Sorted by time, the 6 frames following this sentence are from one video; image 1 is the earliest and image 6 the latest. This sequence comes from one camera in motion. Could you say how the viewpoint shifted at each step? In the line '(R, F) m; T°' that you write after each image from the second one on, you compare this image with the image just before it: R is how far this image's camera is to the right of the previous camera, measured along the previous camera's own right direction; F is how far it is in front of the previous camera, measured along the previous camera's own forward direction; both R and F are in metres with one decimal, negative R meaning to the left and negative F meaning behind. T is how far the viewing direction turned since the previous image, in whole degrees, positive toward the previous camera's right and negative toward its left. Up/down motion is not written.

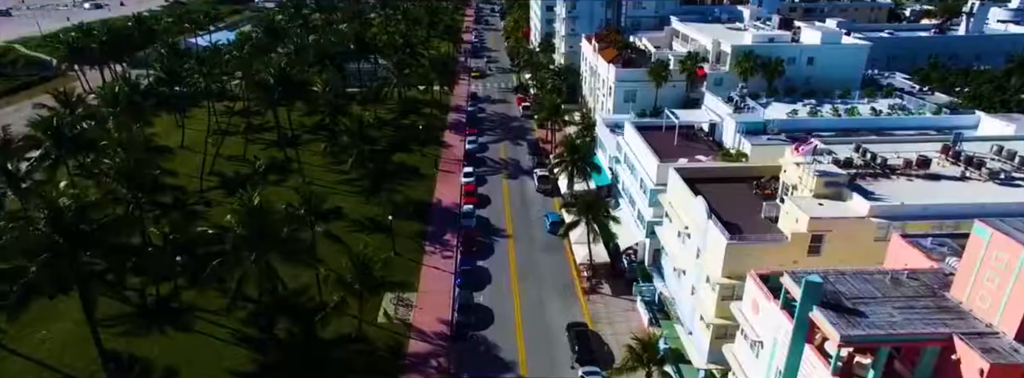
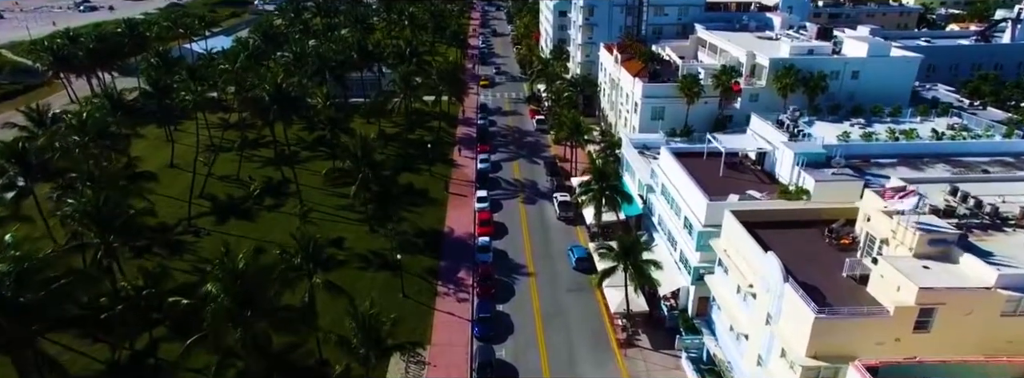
(-1.6, +5.6) m; 0°
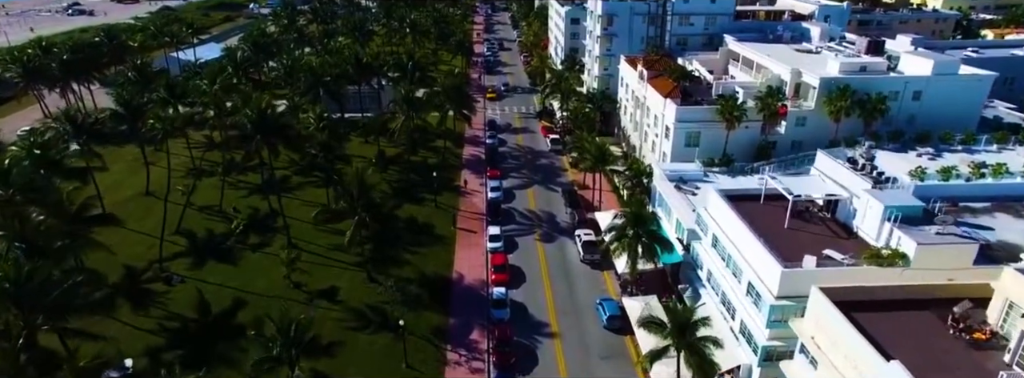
(-1.4, +7.1) m; 0°
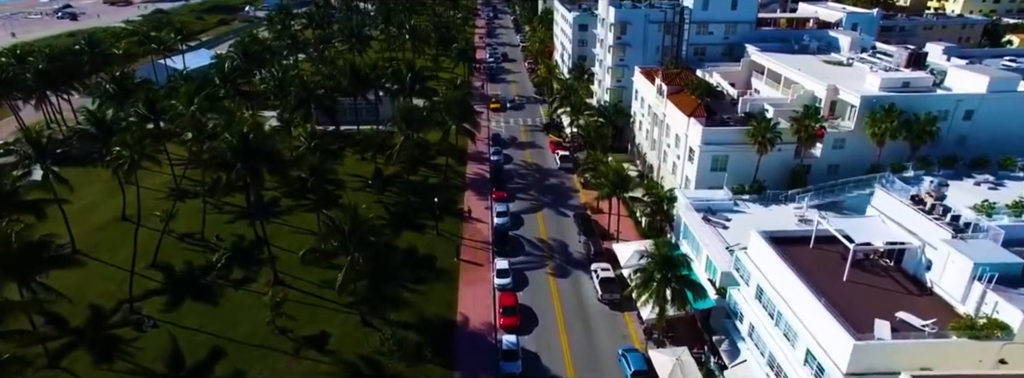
(-0.8, +5.0) m; 0°
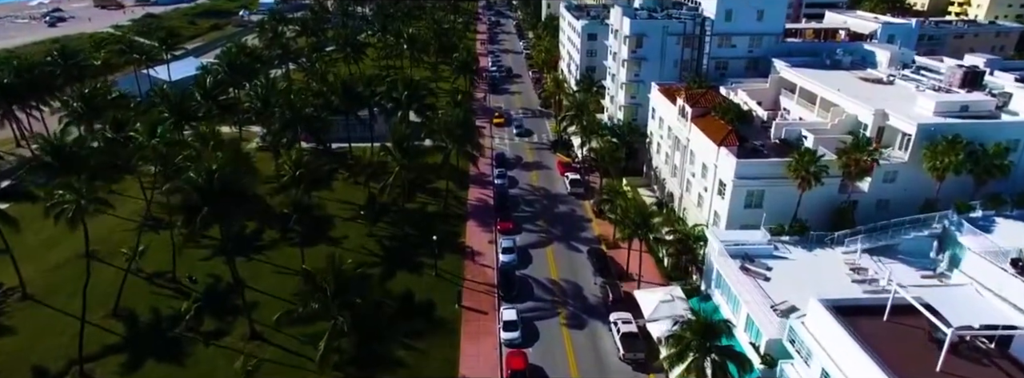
(-0.6, +5.8) m; 0°
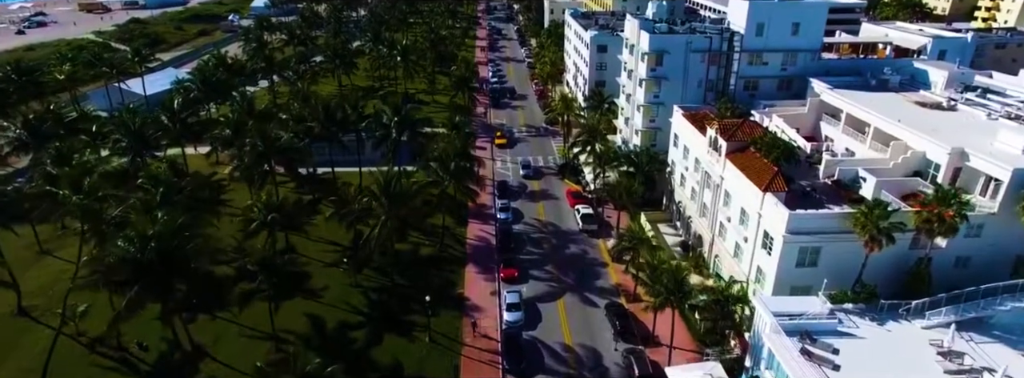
(-0.5, +7.3) m; 0°
